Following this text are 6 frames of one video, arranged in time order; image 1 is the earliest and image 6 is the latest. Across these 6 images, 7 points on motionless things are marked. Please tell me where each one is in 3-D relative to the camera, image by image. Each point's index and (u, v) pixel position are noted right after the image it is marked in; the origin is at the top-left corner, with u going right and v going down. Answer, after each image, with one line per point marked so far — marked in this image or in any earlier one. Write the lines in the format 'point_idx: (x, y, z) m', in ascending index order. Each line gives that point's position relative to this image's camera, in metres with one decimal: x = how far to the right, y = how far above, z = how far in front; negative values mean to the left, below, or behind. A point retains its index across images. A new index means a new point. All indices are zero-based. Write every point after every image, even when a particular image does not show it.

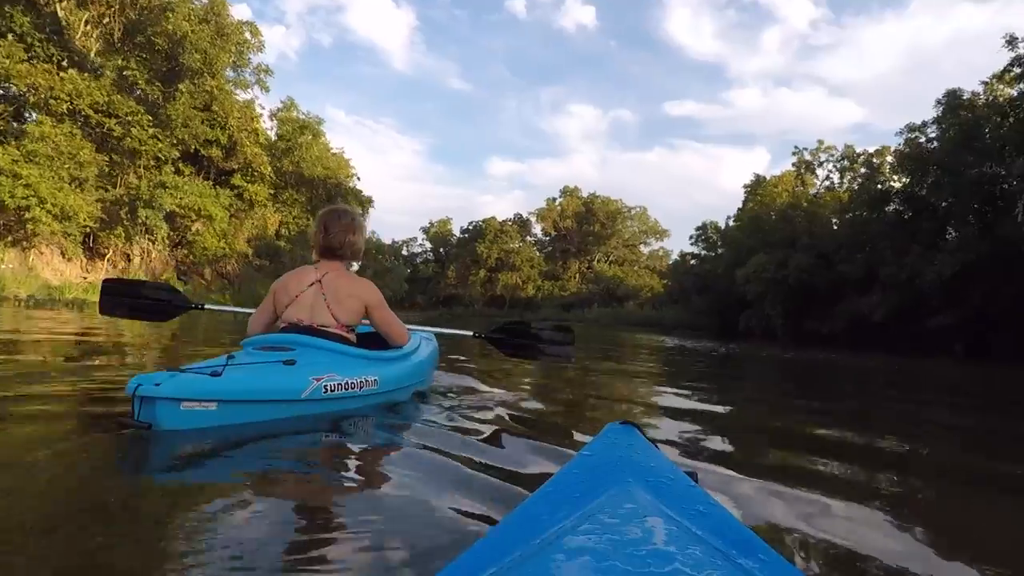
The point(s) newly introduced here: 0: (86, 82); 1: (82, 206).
0: (-4.9, +2.4, +7.5) m
1: (-4.8, +0.9, +7.3) m
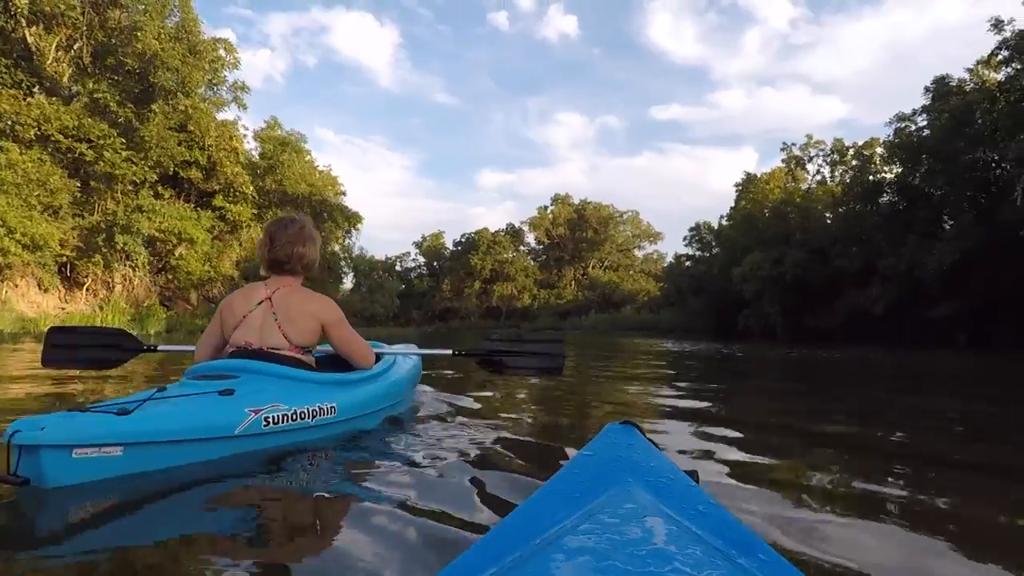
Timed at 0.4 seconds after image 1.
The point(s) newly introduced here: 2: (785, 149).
0: (-5.1, +2.0, +7.4) m
1: (-4.9, +0.6, +7.1) m
2: (+6.6, +3.4, +16.4) m
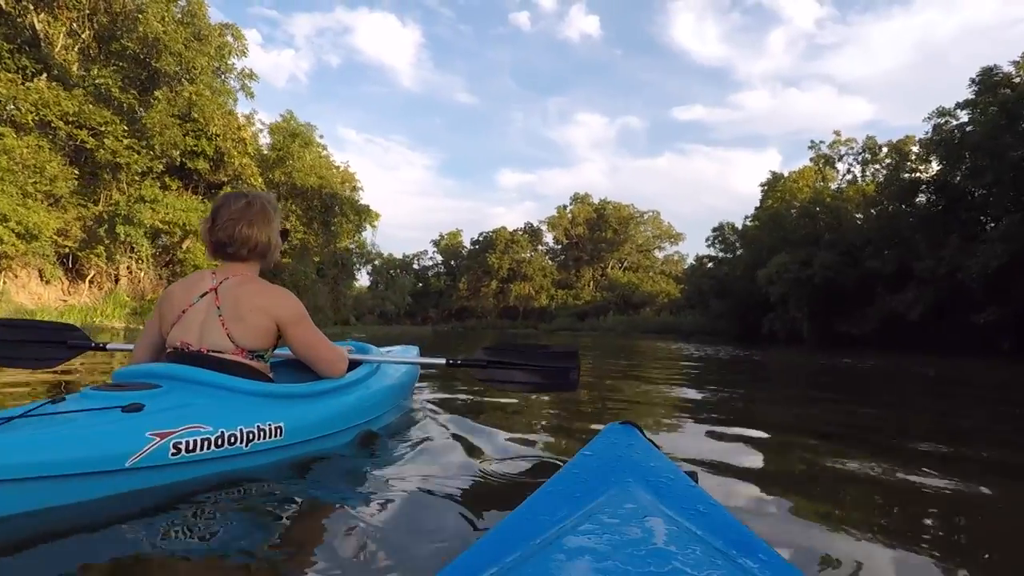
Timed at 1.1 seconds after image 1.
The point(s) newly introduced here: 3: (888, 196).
0: (-4.9, +2.1, +7.1) m
1: (-4.8, +0.7, +6.9) m
2: (+7.1, +3.3, +15.9) m
3: (+6.1, +1.5, +10.9) m
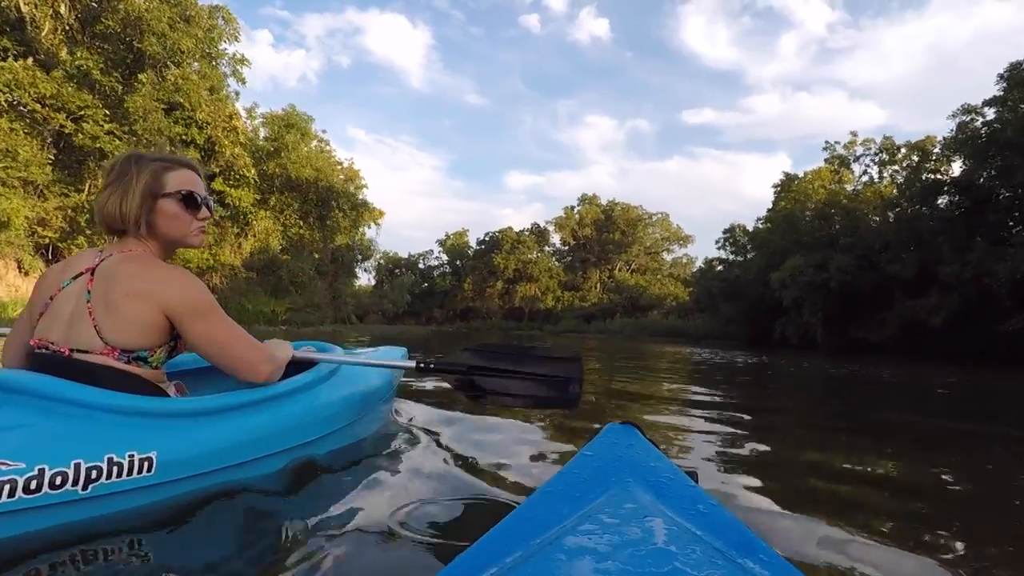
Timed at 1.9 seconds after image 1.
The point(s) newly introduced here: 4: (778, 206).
0: (-4.8, +2.2, +6.8) m
1: (-4.7, +0.7, +6.6) m
2: (+7.2, +3.2, +15.4) m
3: (+6.2, +1.4, +10.4) m
4: (+5.8, +1.8, +14.6) m
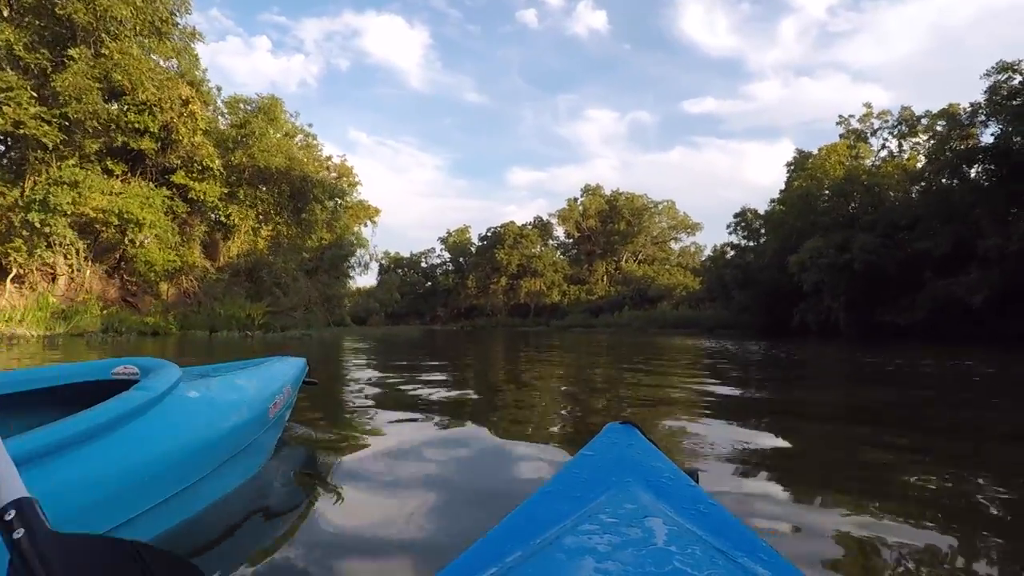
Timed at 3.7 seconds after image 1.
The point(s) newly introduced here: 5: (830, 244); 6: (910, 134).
0: (-4.9, +2.1, +6.2) m
1: (-4.8, +0.6, +6.0) m
2: (+7.2, +3.6, +14.6) m
3: (+6.1, +1.7, +9.6) m
4: (+5.8, +2.1, +13.9) m
5: (+5.3, +0.7, +11.2) m
6: (+7.3, +2.8, +12.3) m
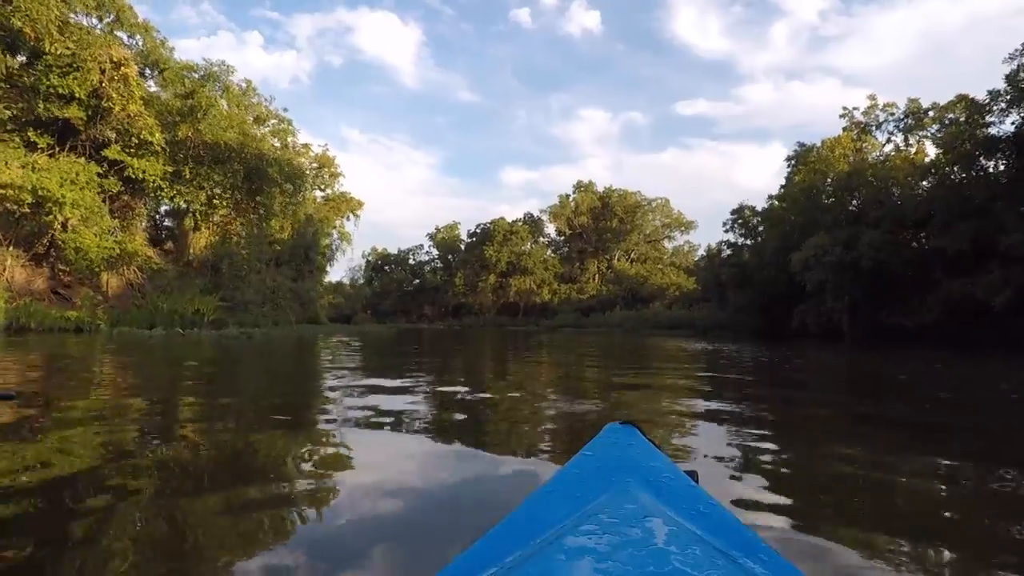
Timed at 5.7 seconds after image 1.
0: (-5.1, +2.2, +5.4) m
1: (-5.0, +0.7, +5.2) m
2: (+6.9, +3.6, +14.0) m
3: (+5.9, +1.7, +9.0) m
4: (+5.5, +2.1, +13.2) m
5: (+5.1, +0.7, +10.5) m
6: (+7.1, +2.8, +11.7) m
